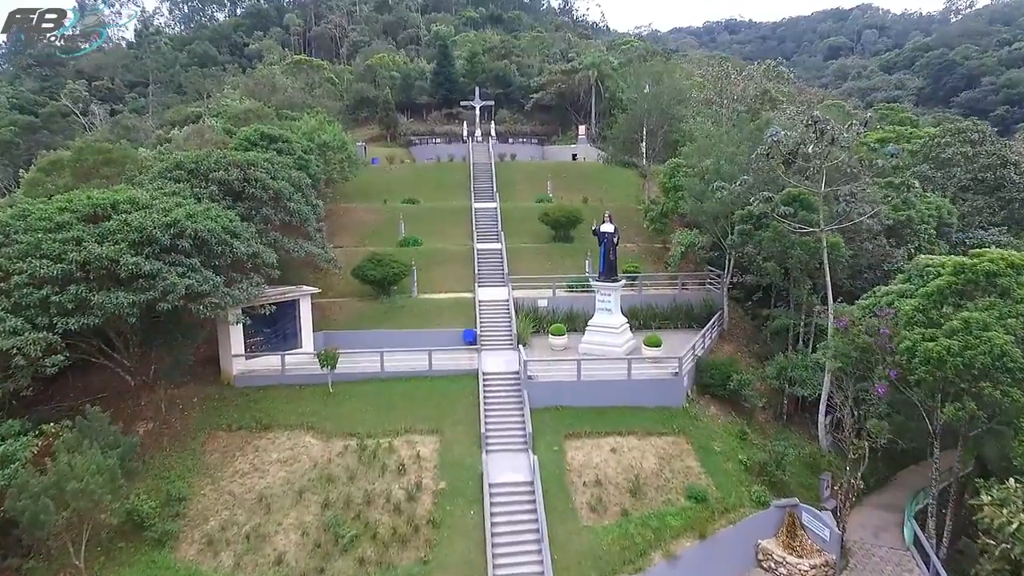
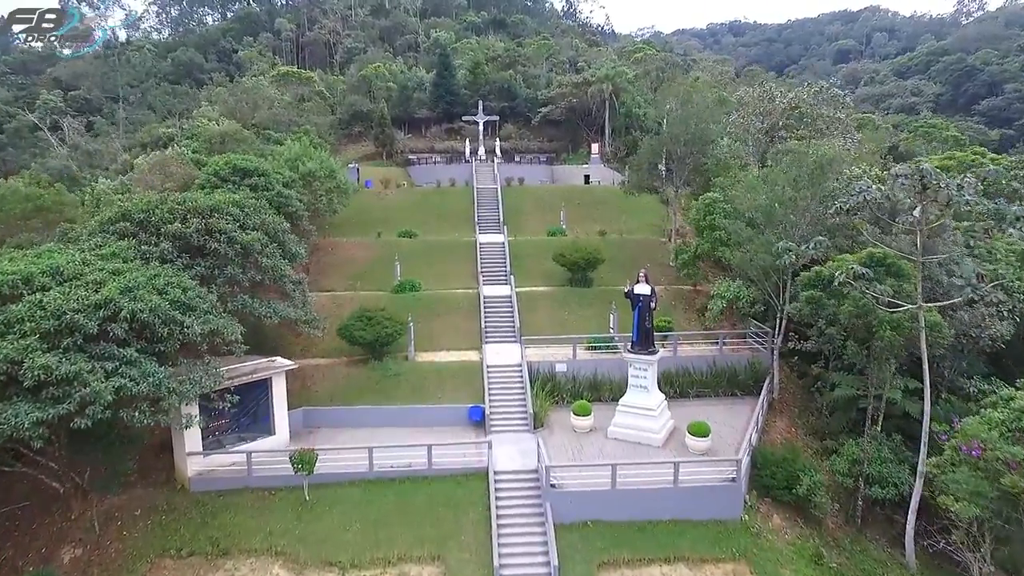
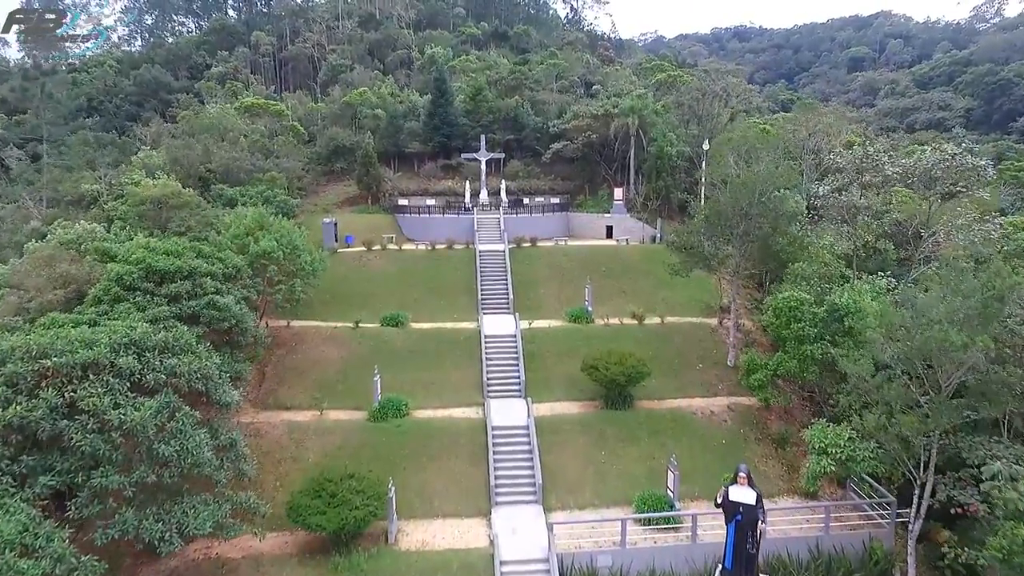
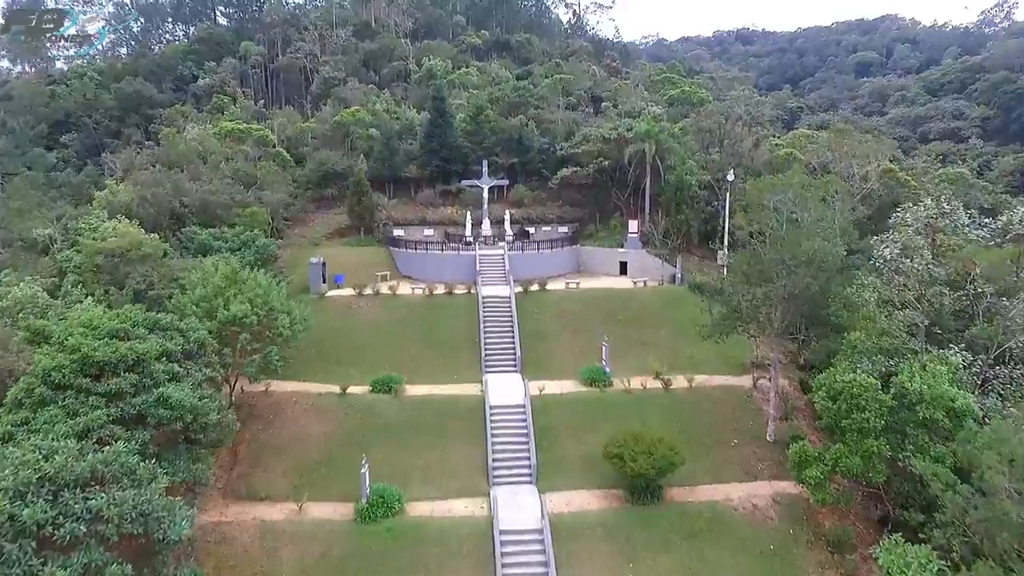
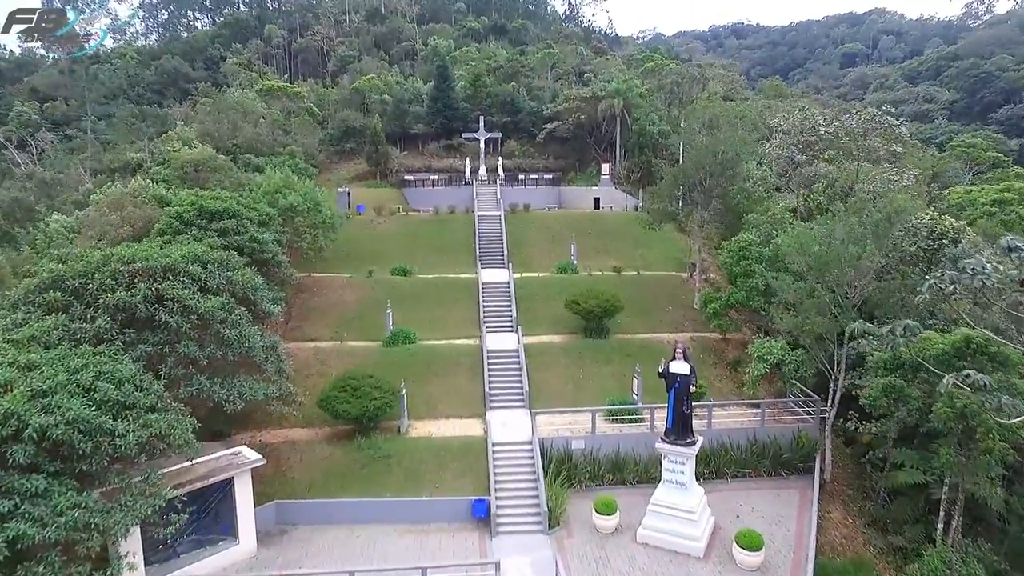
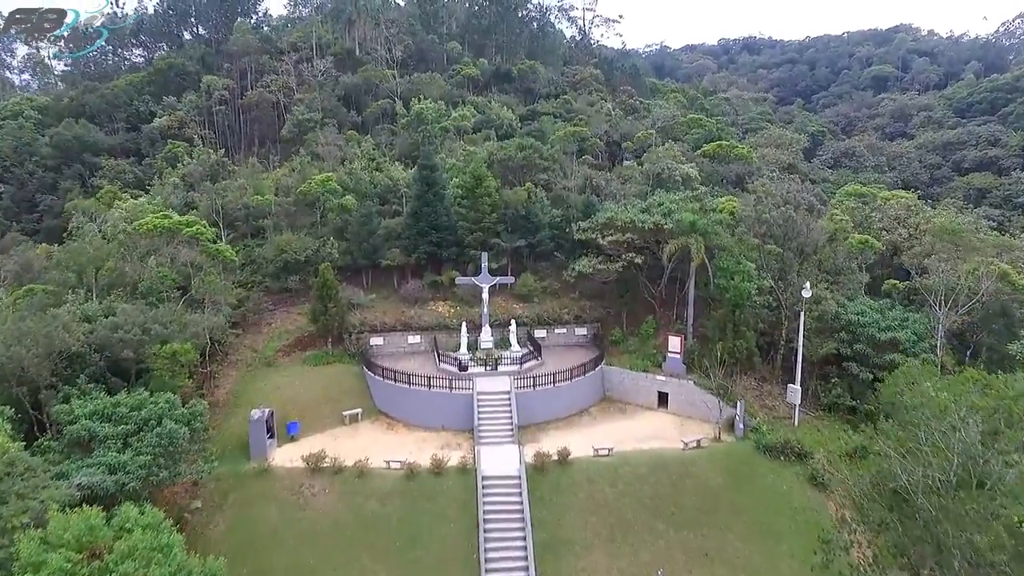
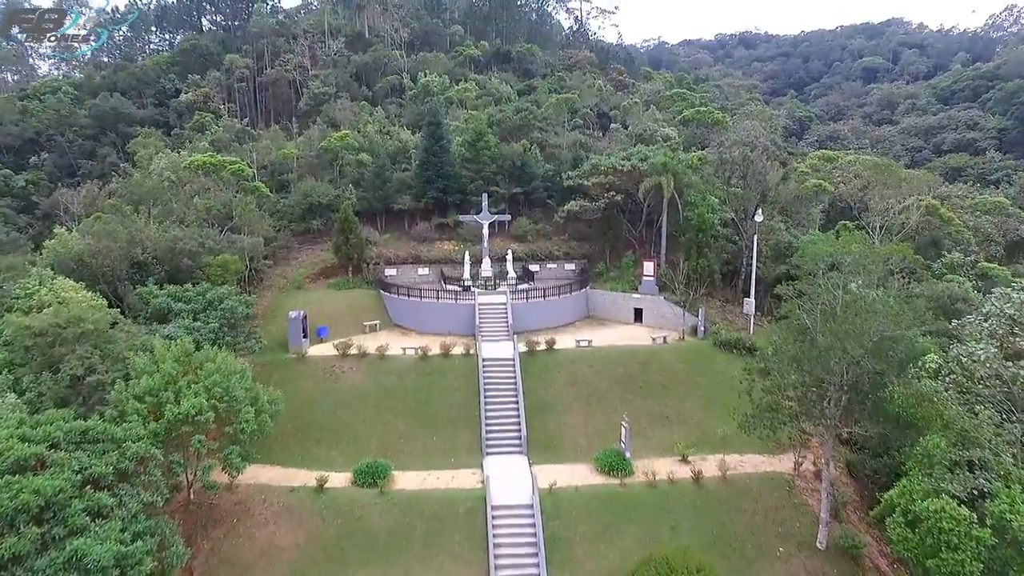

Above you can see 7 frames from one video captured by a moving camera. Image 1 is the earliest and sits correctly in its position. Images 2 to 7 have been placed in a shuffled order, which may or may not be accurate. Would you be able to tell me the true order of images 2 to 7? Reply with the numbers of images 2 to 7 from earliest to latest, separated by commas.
2, 5, 3, 4, 7, 6
